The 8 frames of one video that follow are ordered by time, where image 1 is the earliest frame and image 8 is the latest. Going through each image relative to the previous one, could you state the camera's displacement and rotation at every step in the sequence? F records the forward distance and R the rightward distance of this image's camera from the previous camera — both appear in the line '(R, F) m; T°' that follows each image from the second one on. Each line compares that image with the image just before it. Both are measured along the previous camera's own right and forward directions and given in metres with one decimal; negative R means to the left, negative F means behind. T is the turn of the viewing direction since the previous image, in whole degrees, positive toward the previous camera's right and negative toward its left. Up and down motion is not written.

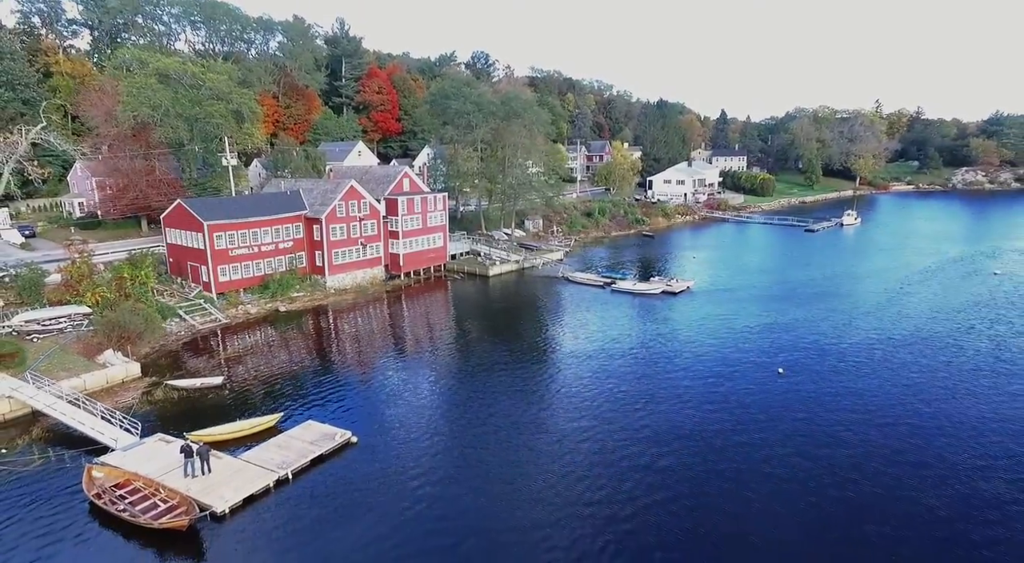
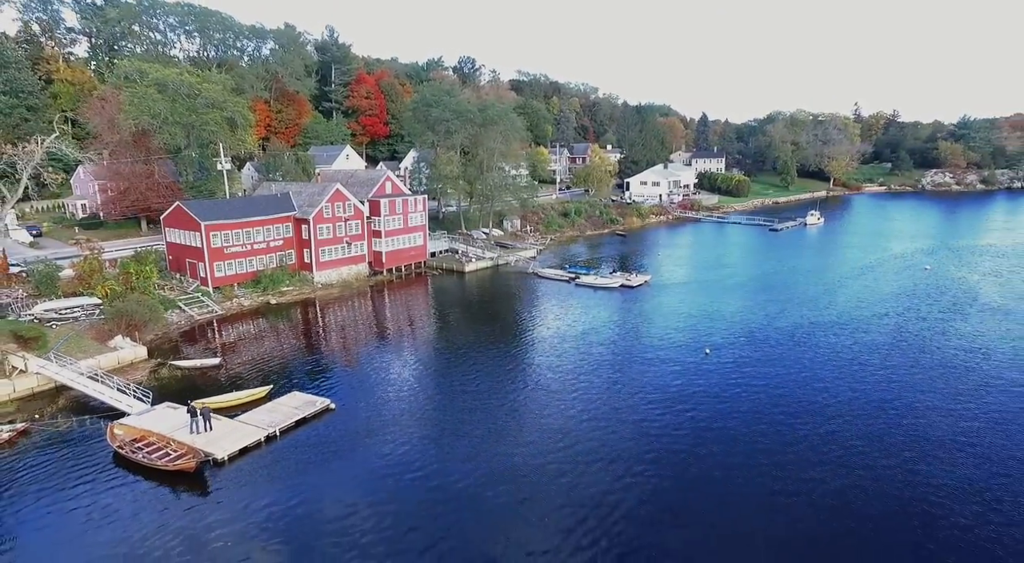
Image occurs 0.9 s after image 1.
(+1.6, -4.3) m; +1°
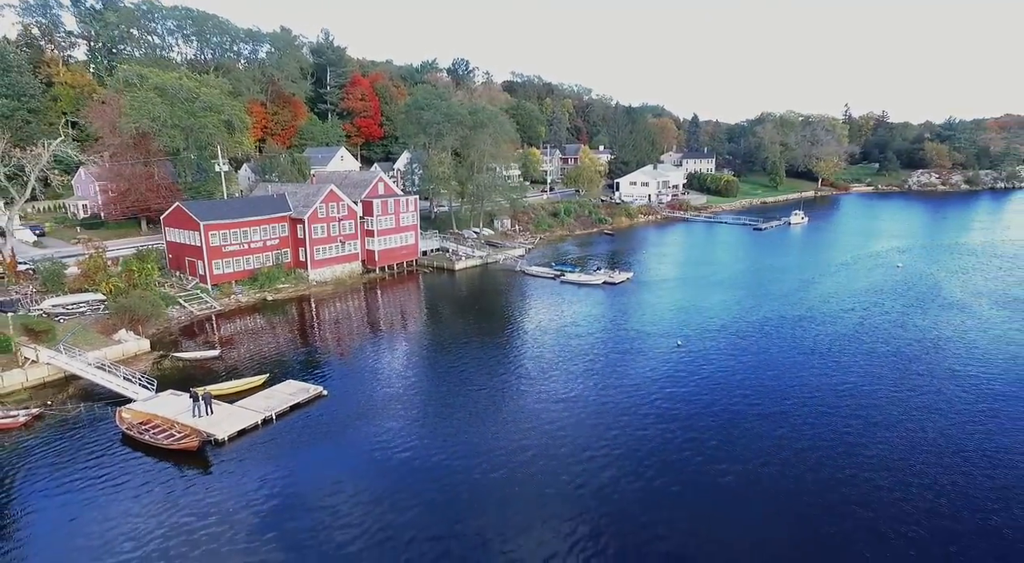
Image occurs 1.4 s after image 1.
(+0.8, -2.0) m; 0°
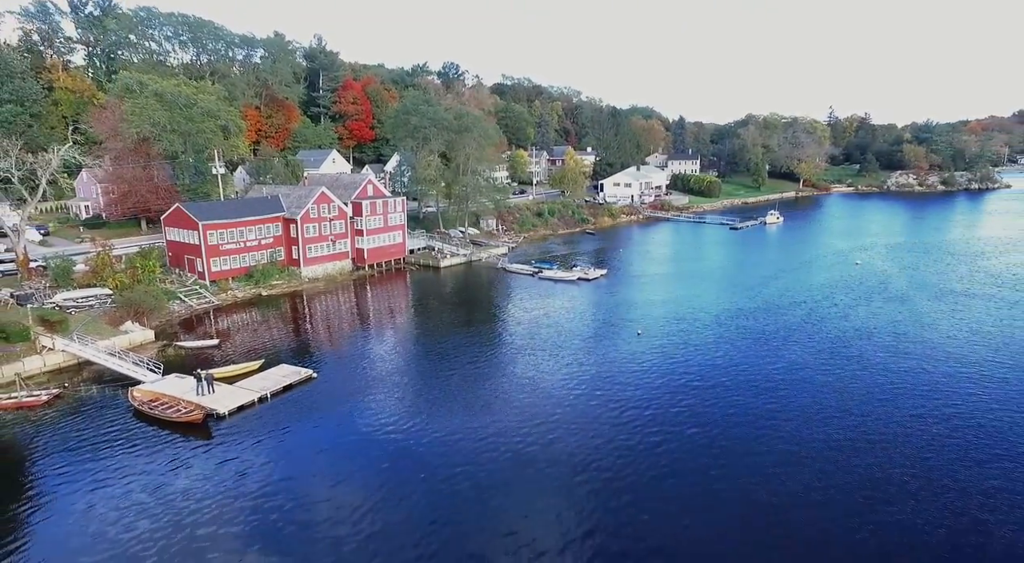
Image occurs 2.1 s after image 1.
(+1.2, -3.3) m; 0°
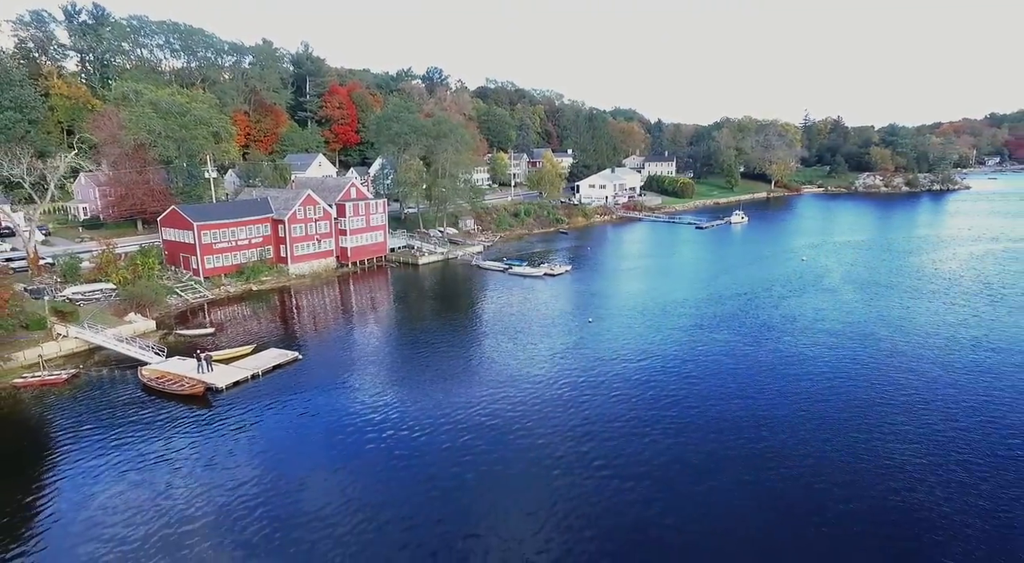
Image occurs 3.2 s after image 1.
(+1.6, -4.7) m; +1°
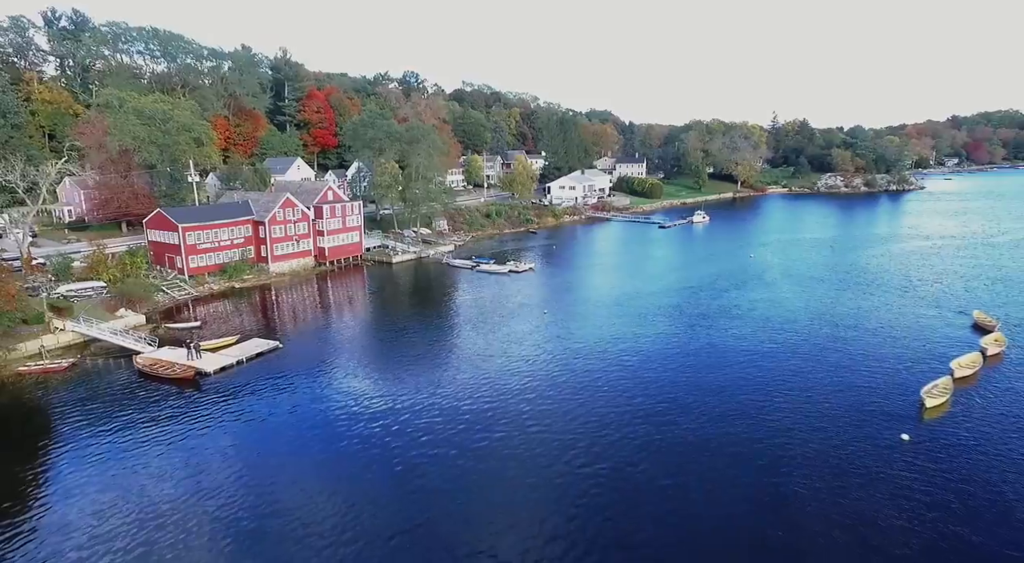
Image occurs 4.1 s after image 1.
(+1.4, -4.2) m; +2°
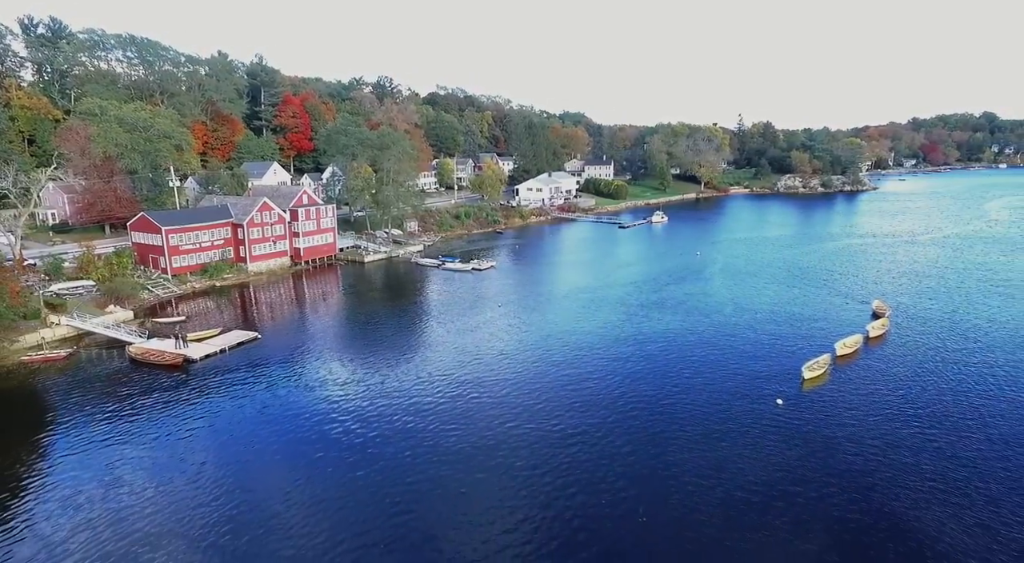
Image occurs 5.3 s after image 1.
(+1.7, -5.0) m; +2°
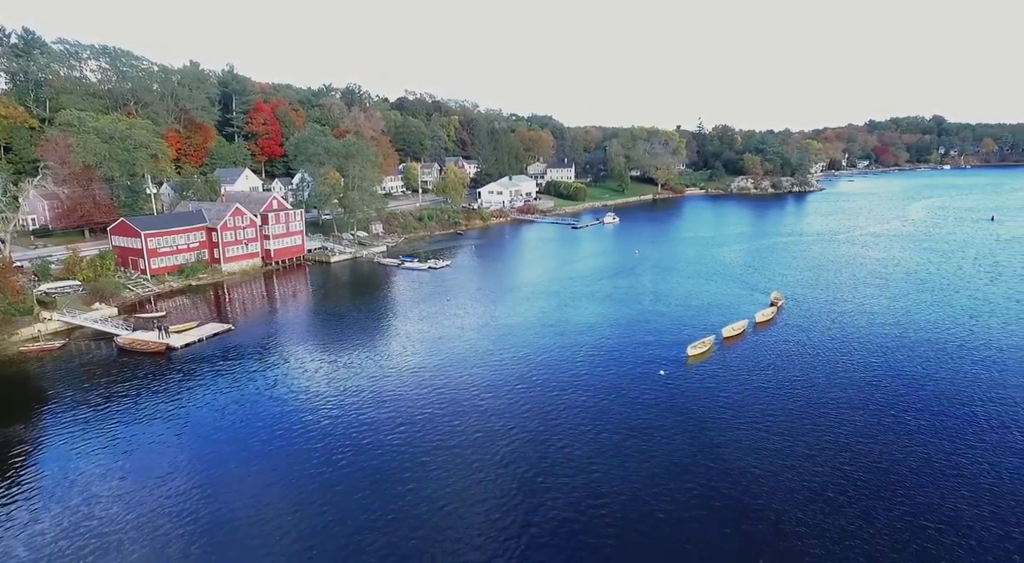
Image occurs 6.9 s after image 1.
(+2.5, -6.6) m; +2°
